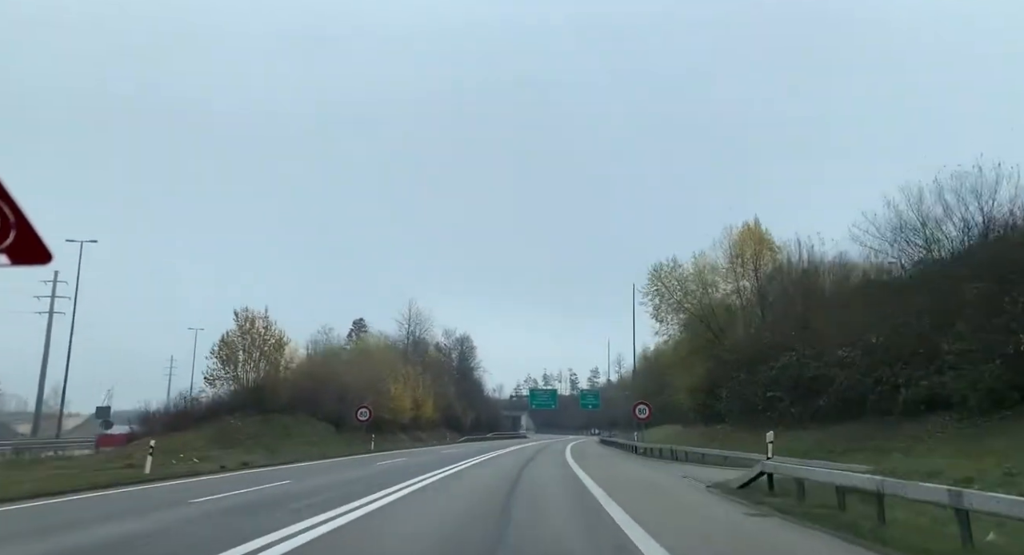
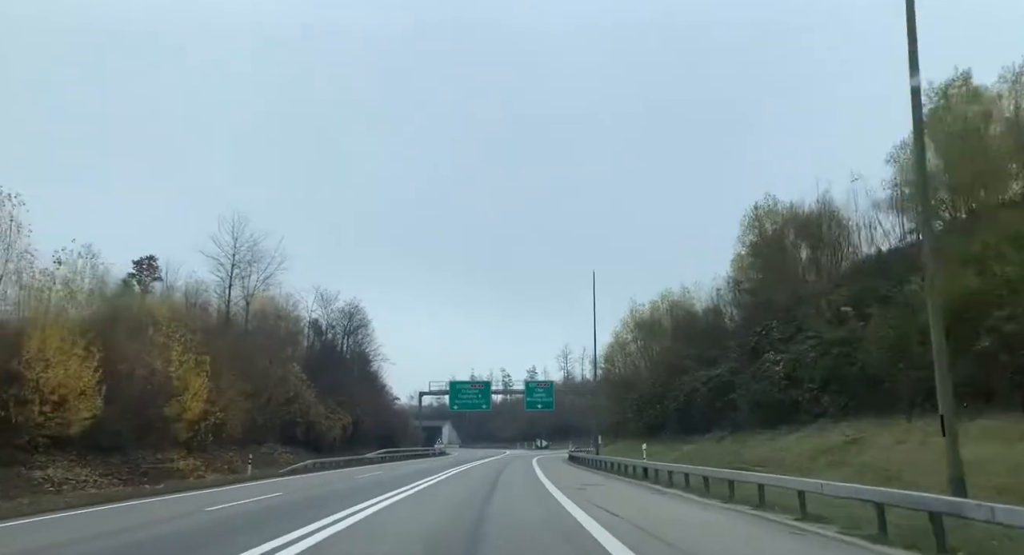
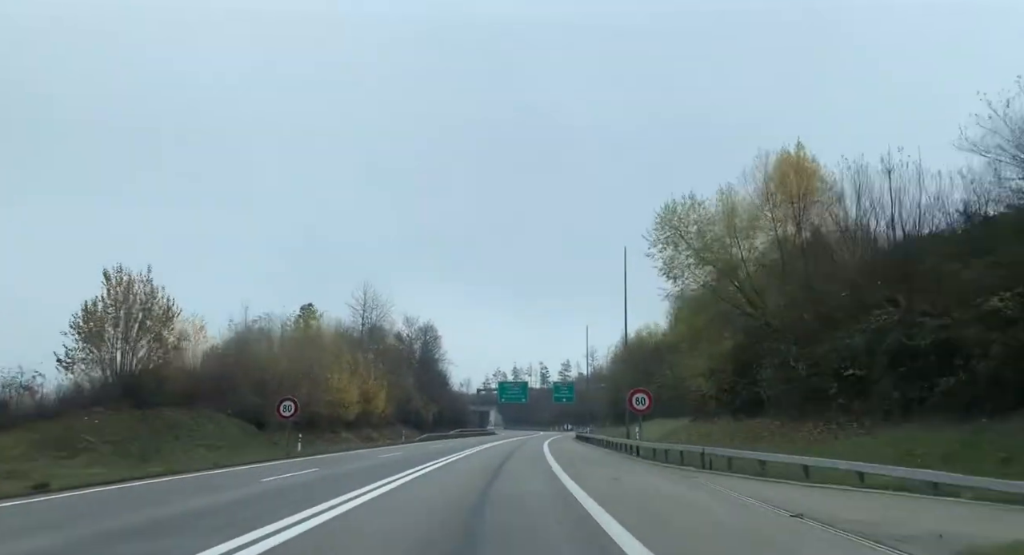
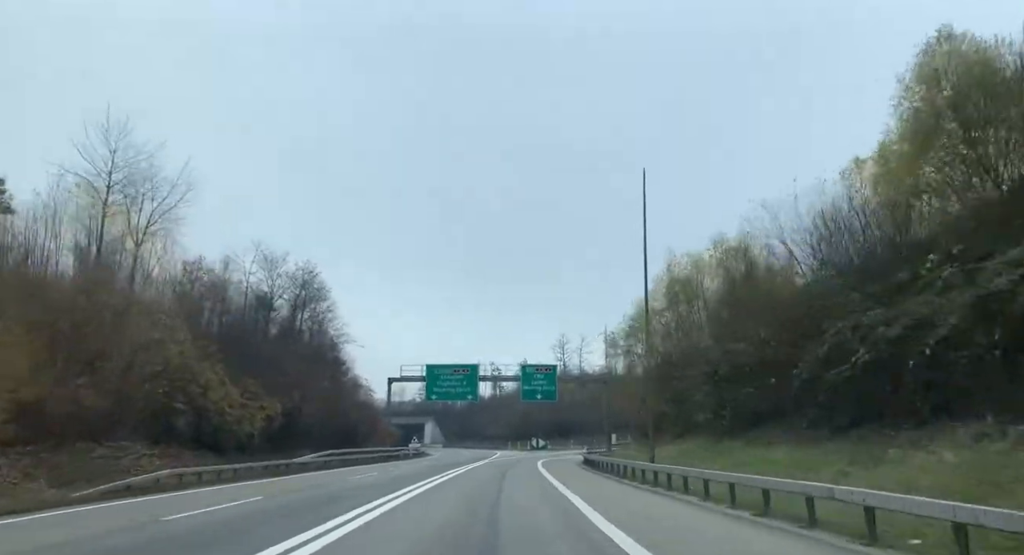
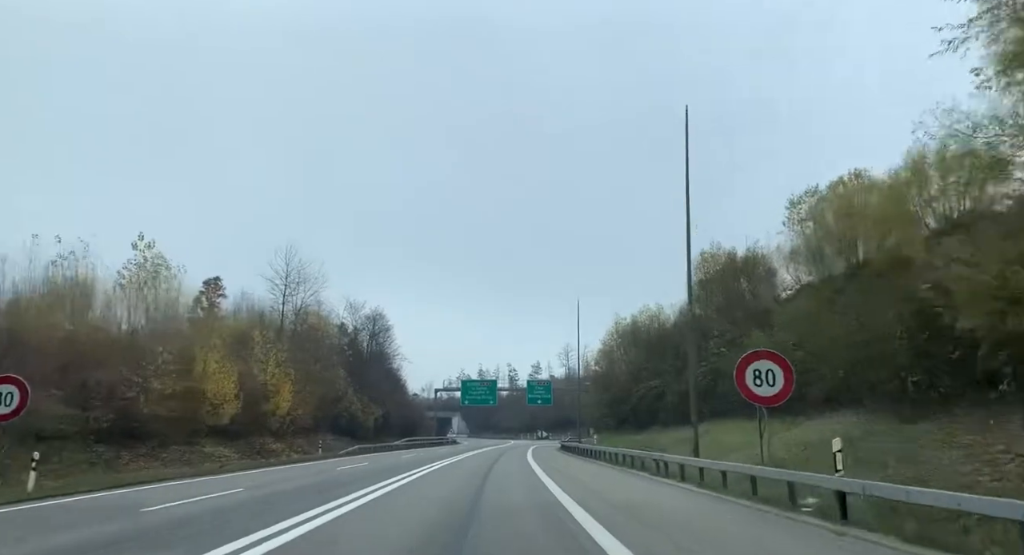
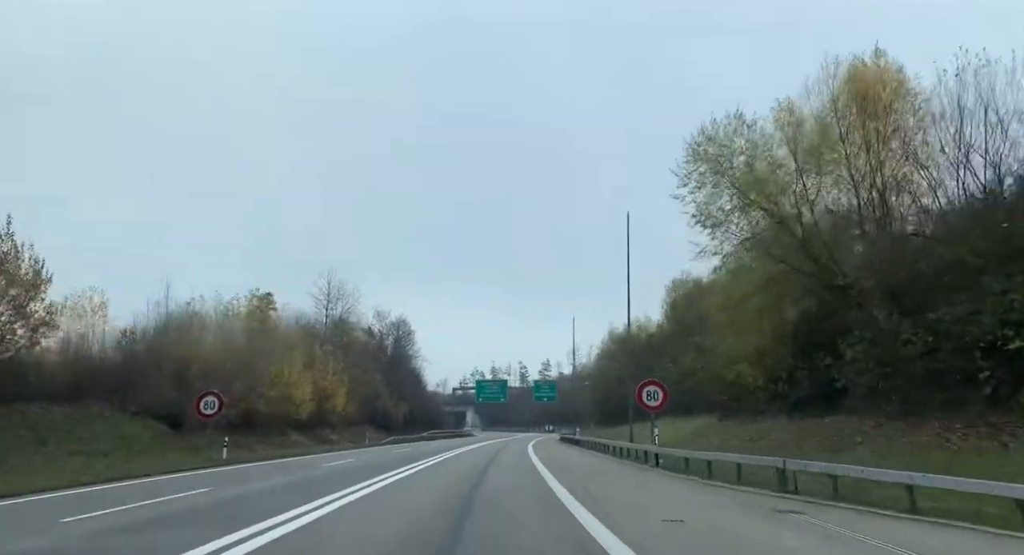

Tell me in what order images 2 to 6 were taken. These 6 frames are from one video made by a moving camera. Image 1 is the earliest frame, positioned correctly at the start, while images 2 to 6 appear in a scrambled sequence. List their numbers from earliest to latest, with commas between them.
3, 6, 5, 2, 4
